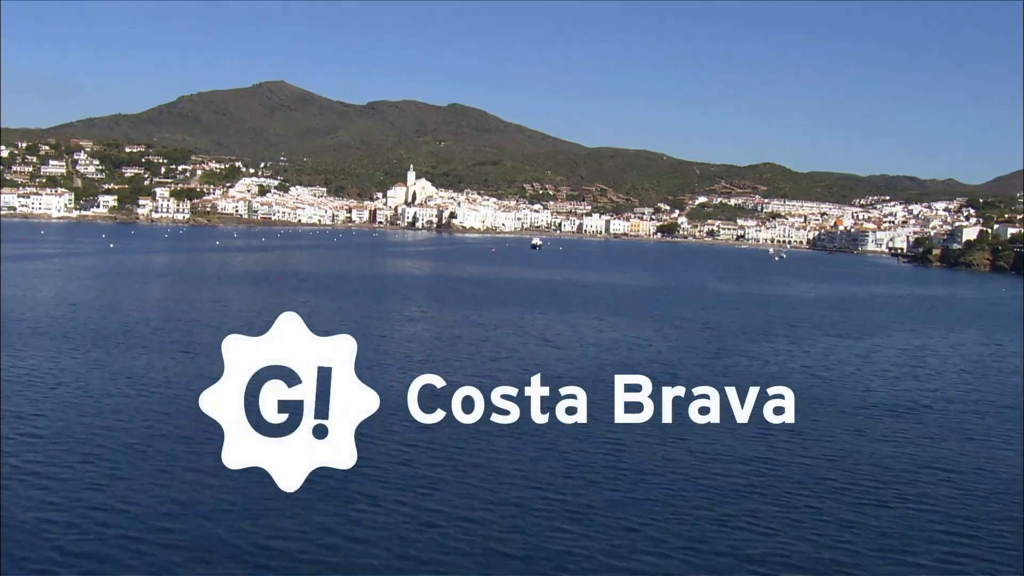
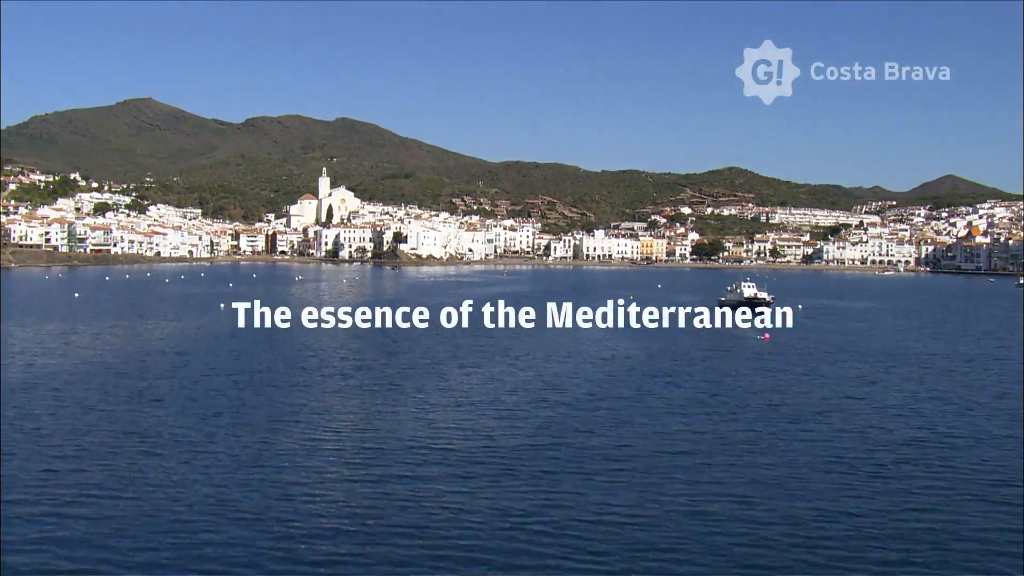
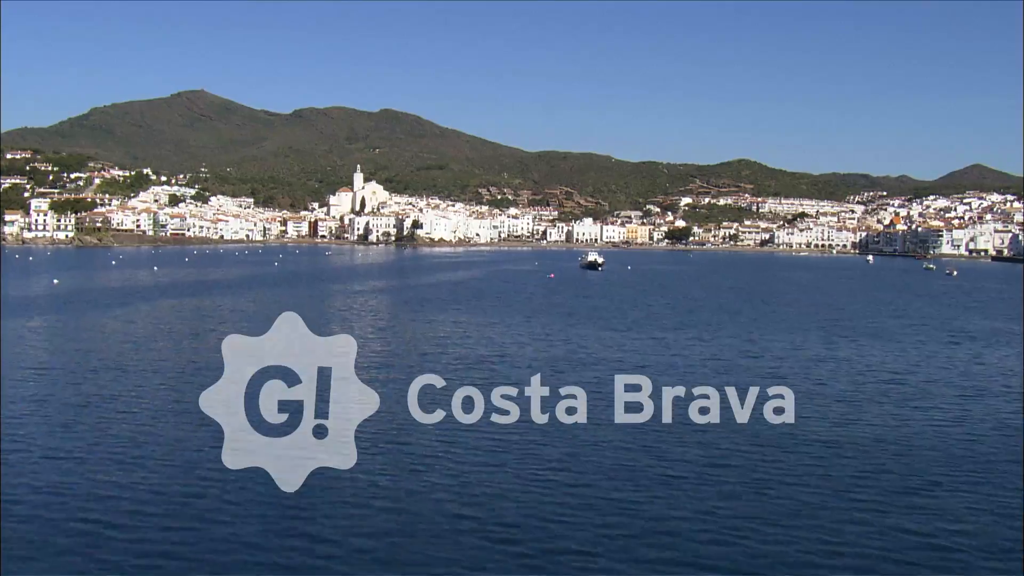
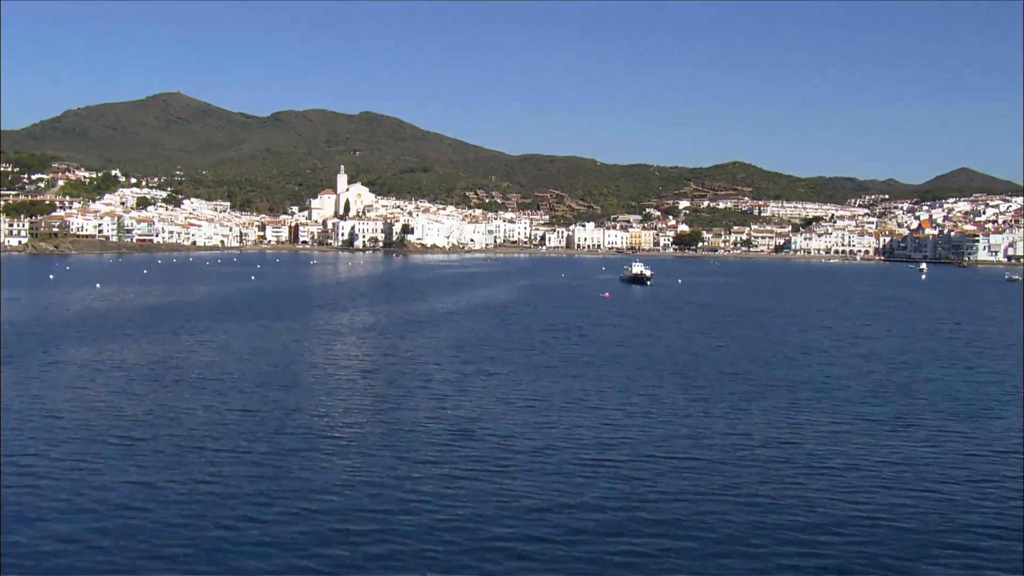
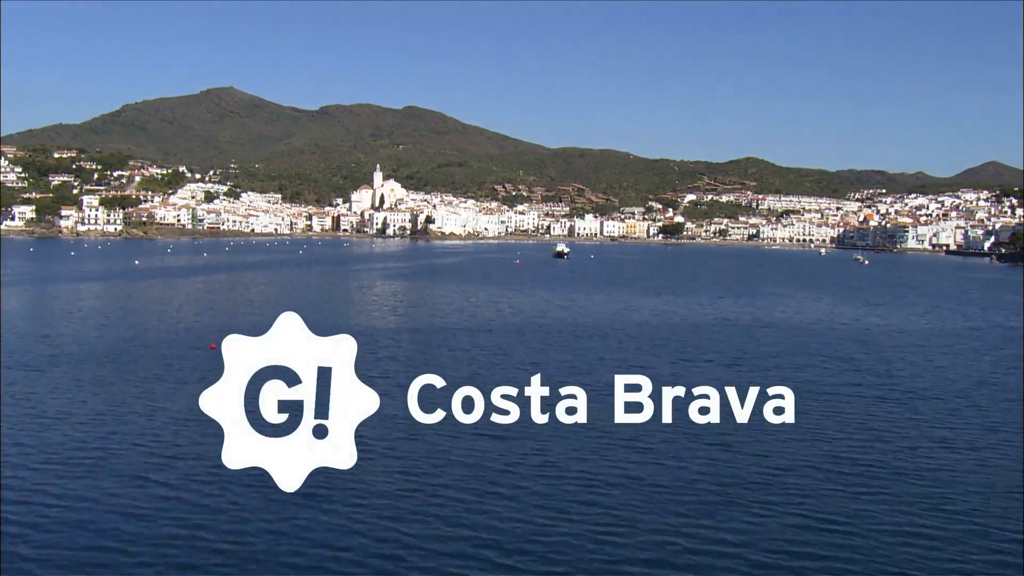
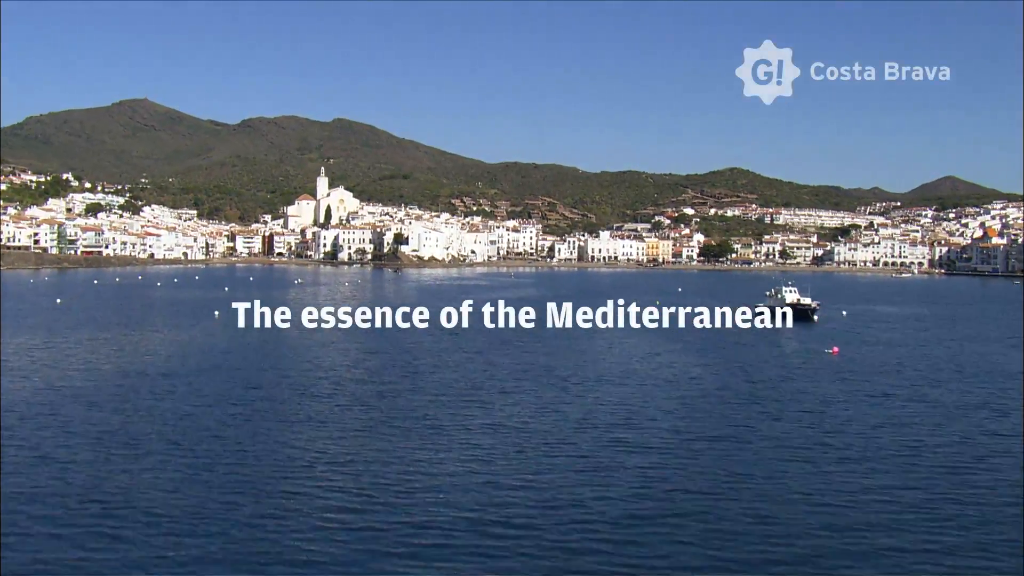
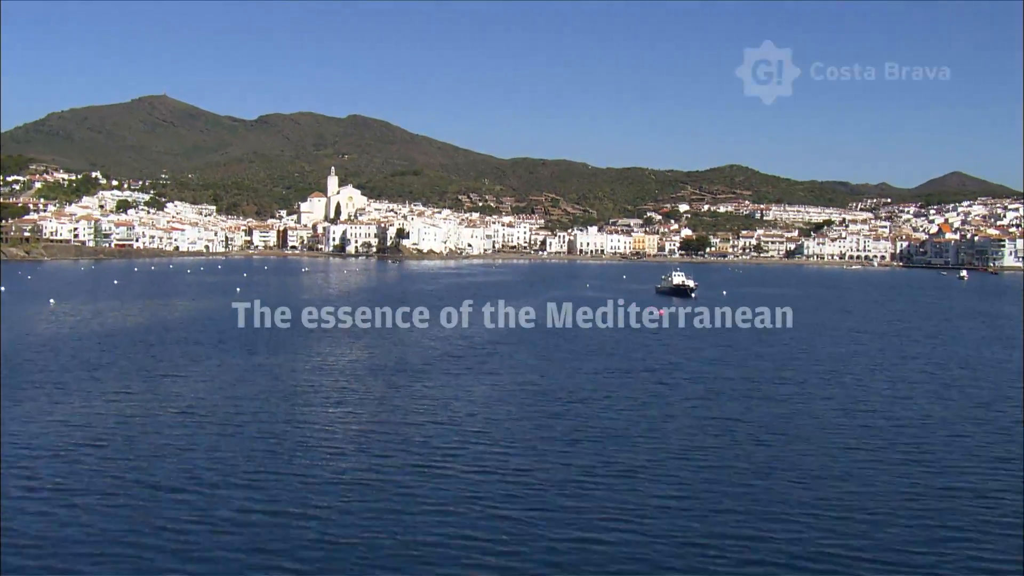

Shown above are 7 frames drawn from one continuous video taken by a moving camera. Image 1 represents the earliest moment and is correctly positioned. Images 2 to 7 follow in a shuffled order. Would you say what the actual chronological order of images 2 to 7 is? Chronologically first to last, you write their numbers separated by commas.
5, 3, 4, 7, 2, 6
